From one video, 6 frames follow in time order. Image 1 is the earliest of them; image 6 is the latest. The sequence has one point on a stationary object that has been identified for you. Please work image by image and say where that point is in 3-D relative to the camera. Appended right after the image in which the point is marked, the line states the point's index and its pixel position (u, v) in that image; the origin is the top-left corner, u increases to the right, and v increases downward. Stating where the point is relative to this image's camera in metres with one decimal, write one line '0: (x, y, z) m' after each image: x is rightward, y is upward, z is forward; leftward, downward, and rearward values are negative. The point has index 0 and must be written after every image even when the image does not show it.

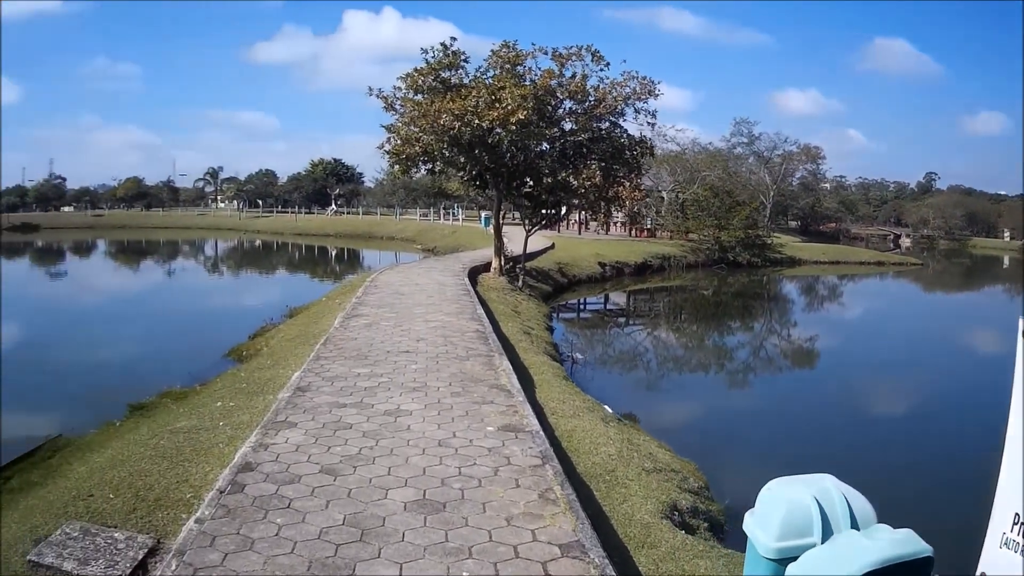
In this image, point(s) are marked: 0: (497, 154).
0: (-0.2, +3.5, +18.9) m
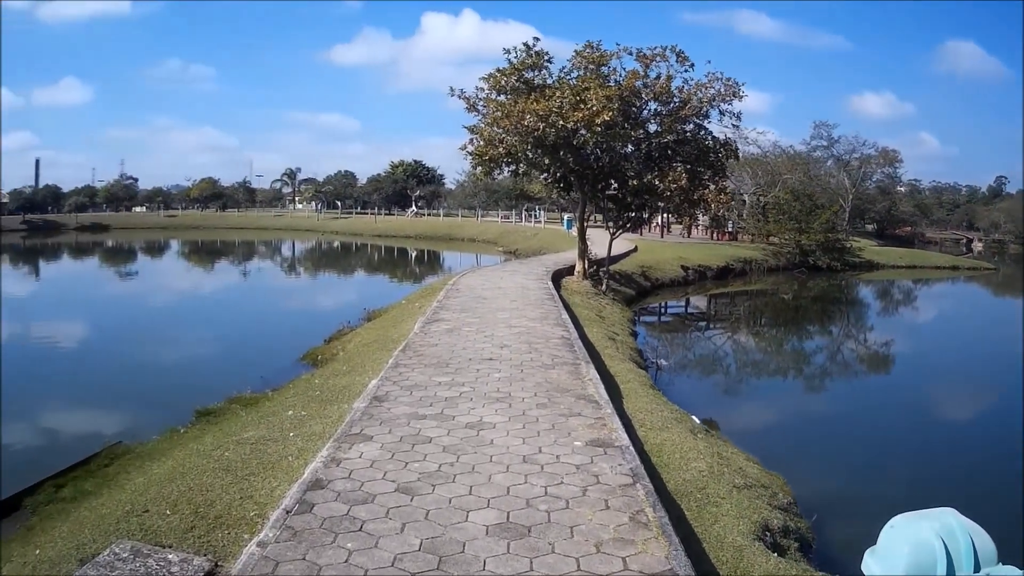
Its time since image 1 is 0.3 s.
0: (+1.8, +3.4, +18.4) m
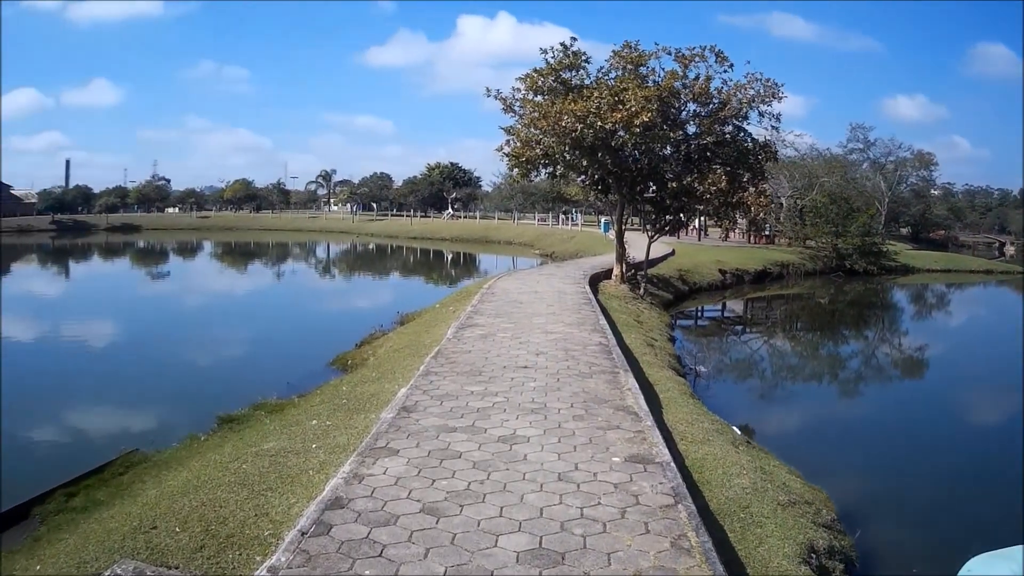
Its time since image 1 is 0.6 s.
0: (+2.7, +3.3, +18.0) m
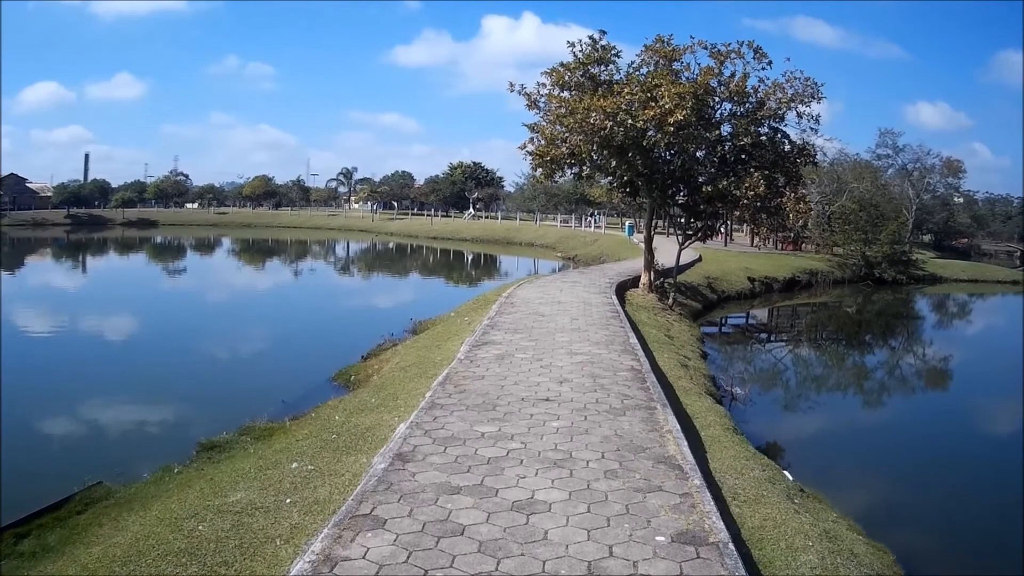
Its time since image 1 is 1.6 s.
0: (+3.3, +3.1, +16.7) m
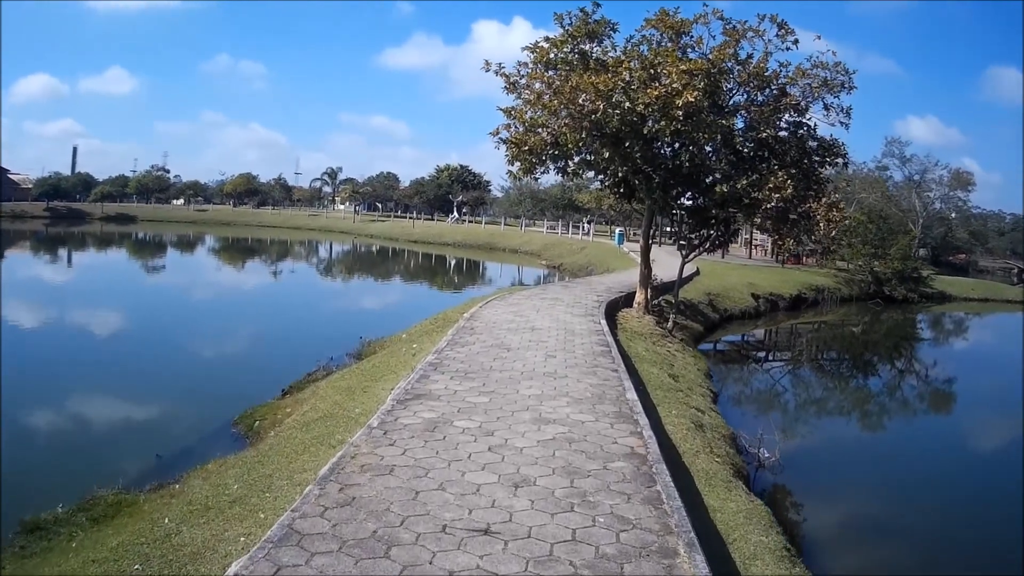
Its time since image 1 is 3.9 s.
0: (+2.7, +2.7, +13.7) m
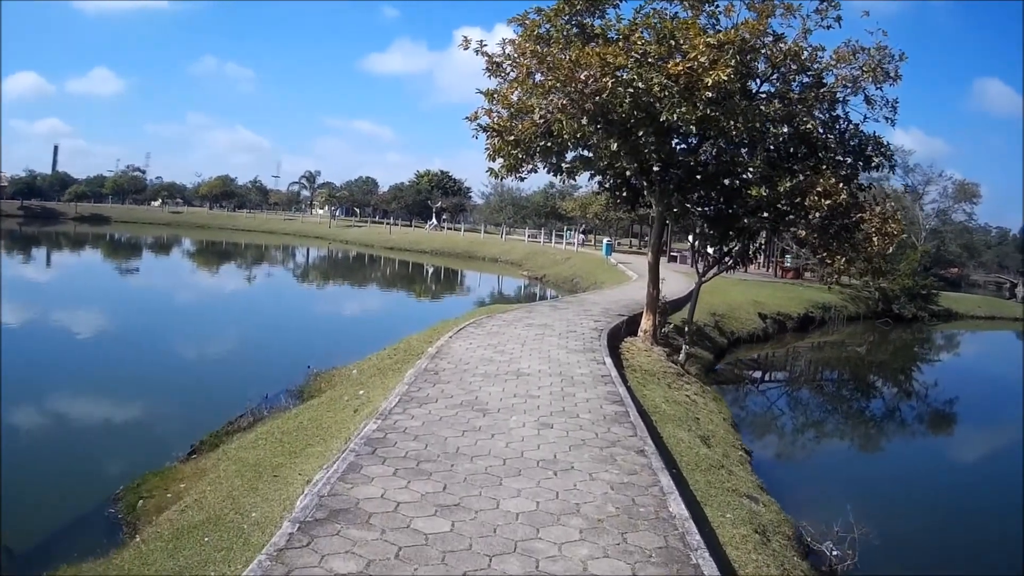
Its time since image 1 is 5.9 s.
0: (+2.4, +2.2, +11.1) m
